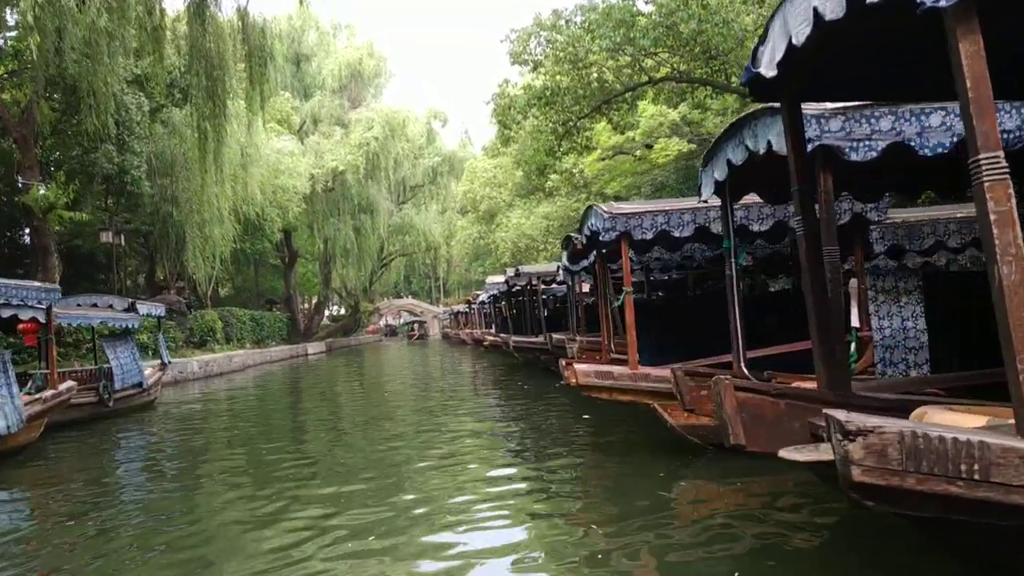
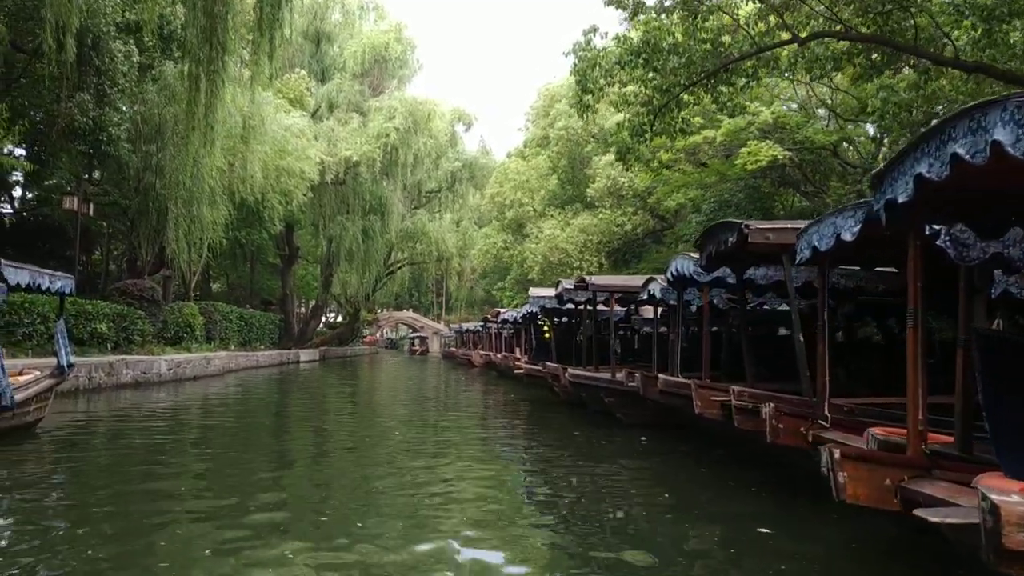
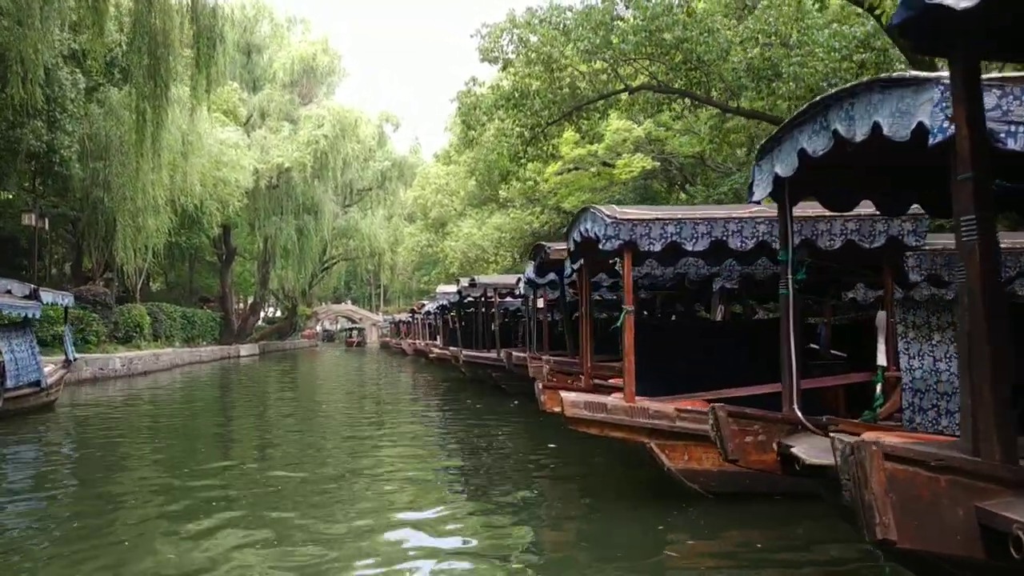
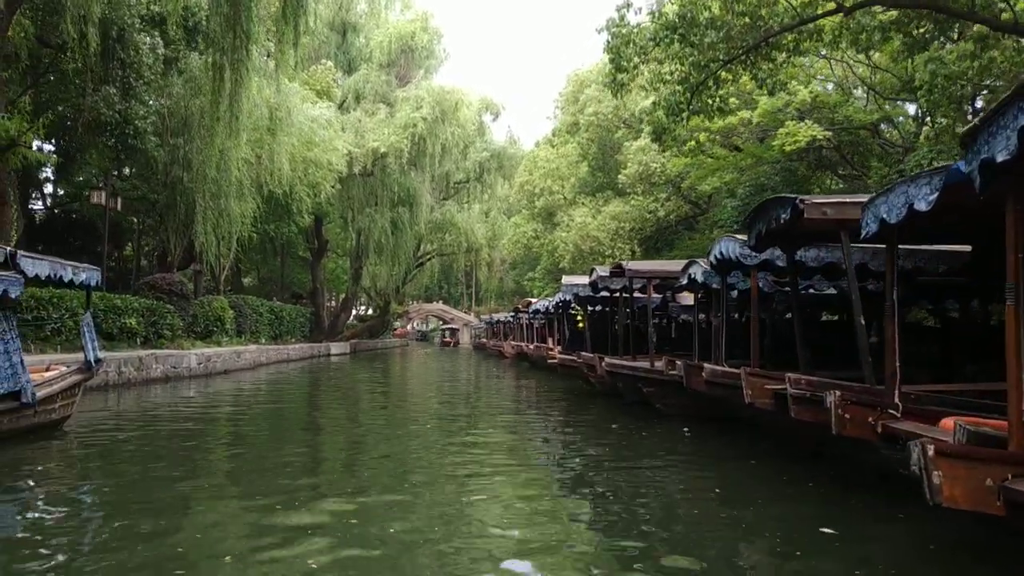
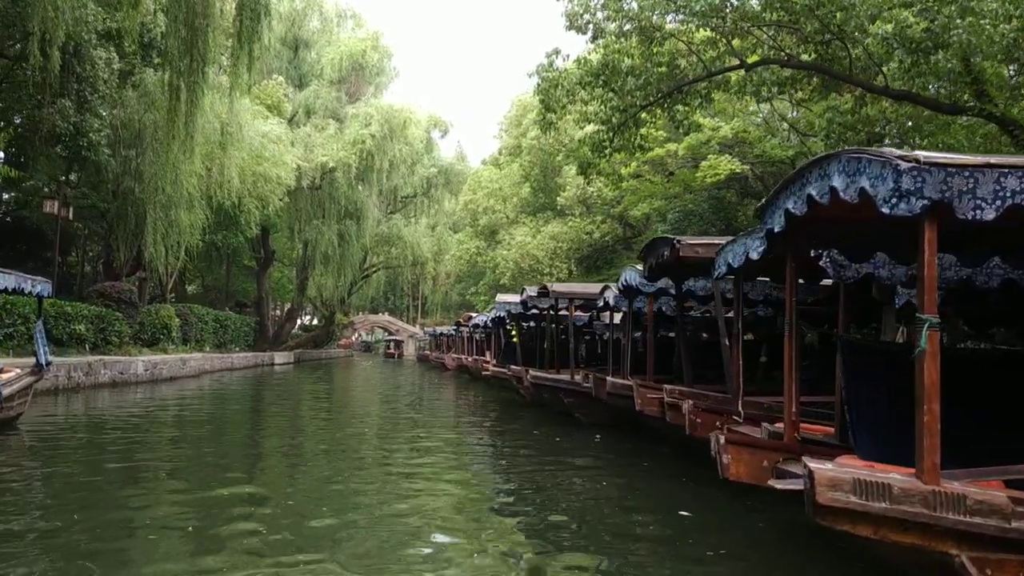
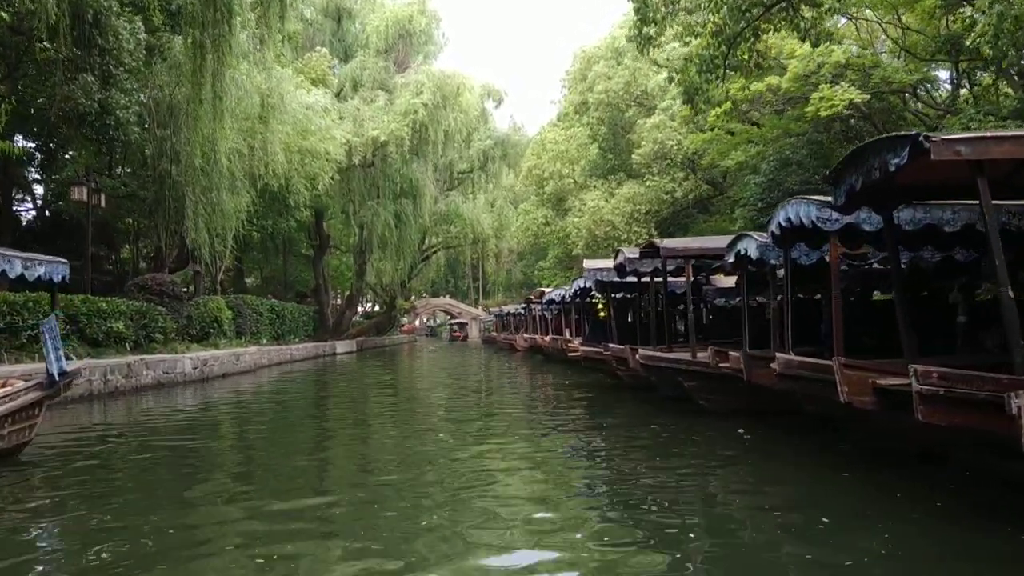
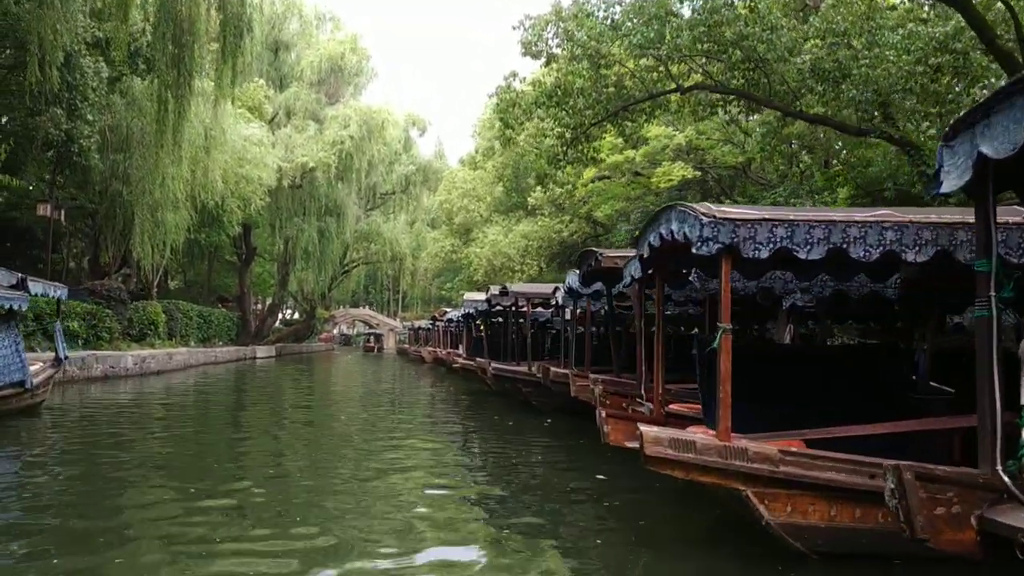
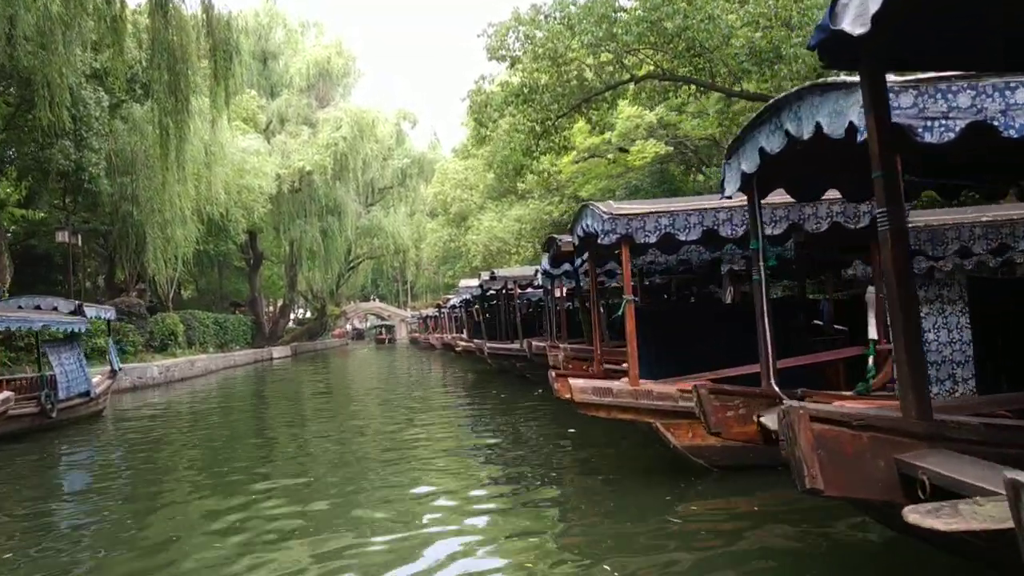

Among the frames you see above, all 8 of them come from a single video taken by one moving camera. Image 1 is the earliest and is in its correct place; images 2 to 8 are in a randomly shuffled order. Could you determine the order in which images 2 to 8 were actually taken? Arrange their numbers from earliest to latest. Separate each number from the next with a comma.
8, 3, 7, 5, 2, 4, 6
